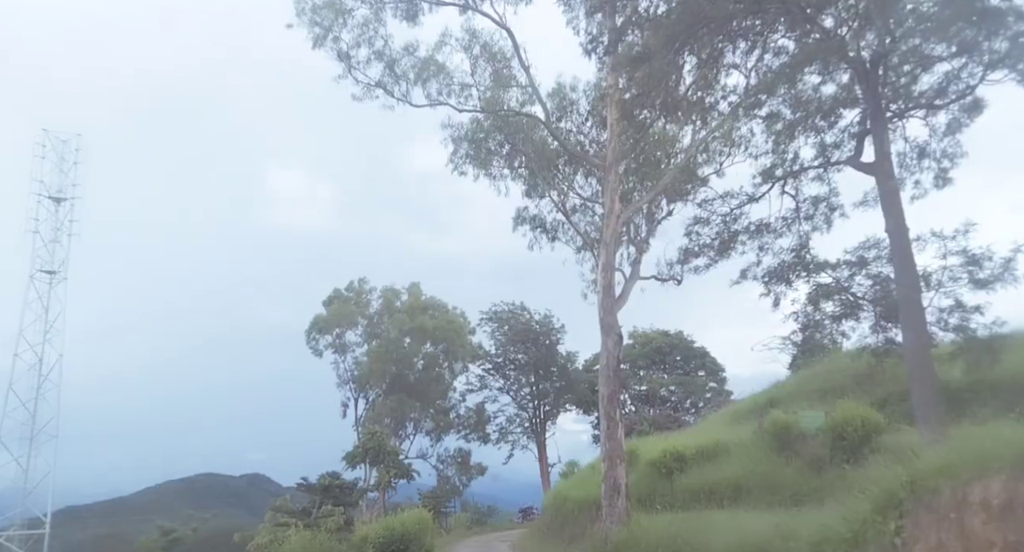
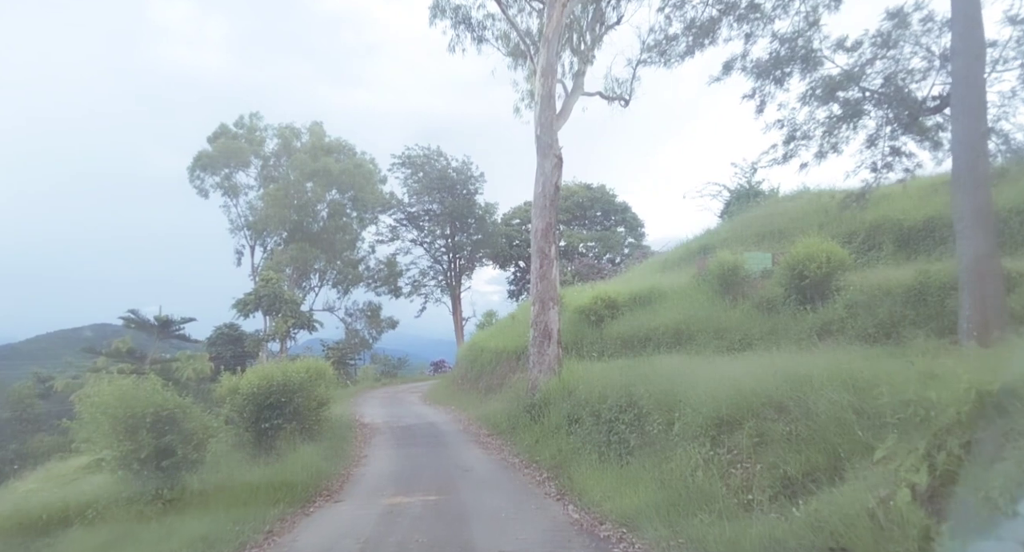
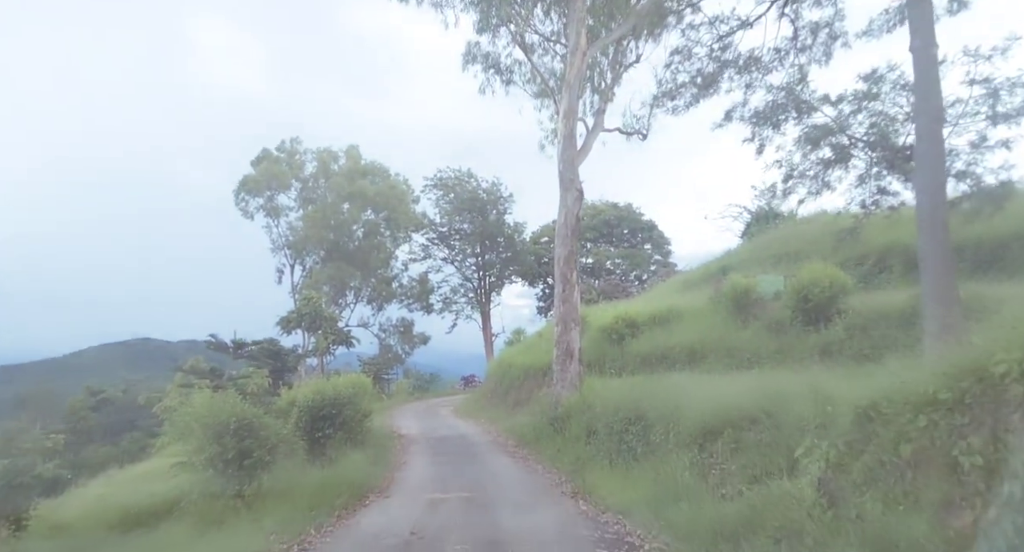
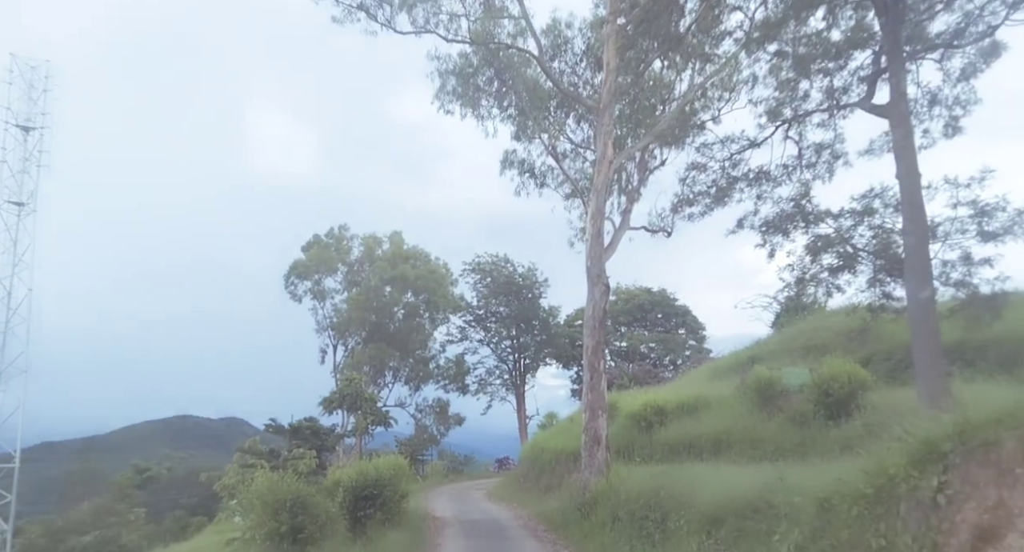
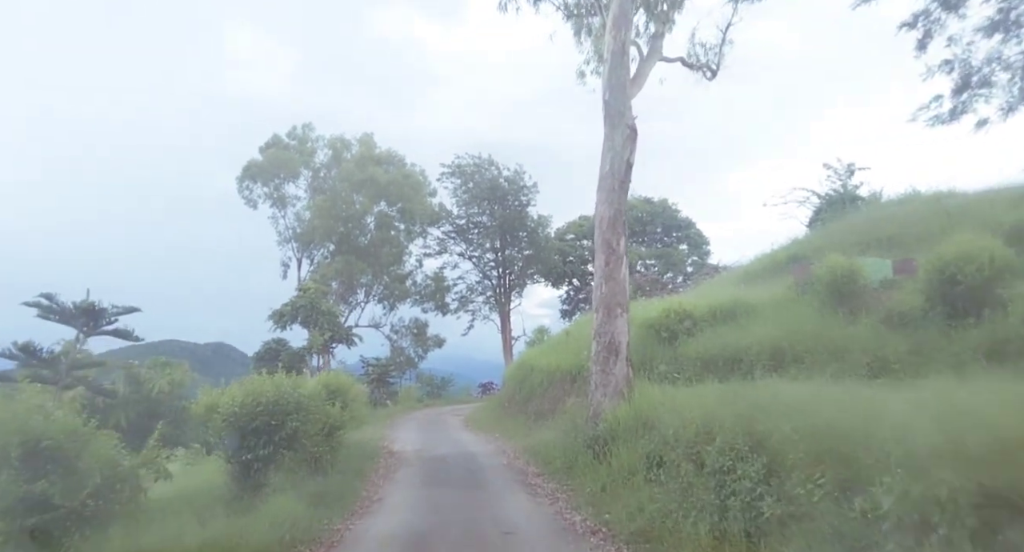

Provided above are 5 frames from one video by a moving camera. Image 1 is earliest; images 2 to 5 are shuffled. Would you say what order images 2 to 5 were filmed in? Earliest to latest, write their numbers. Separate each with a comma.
4, 3, 2, 5
